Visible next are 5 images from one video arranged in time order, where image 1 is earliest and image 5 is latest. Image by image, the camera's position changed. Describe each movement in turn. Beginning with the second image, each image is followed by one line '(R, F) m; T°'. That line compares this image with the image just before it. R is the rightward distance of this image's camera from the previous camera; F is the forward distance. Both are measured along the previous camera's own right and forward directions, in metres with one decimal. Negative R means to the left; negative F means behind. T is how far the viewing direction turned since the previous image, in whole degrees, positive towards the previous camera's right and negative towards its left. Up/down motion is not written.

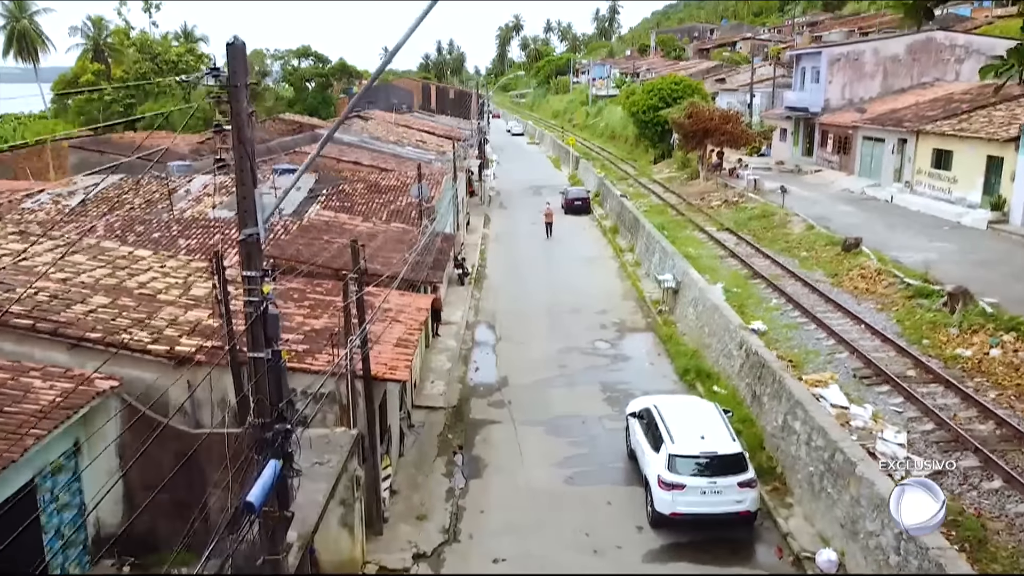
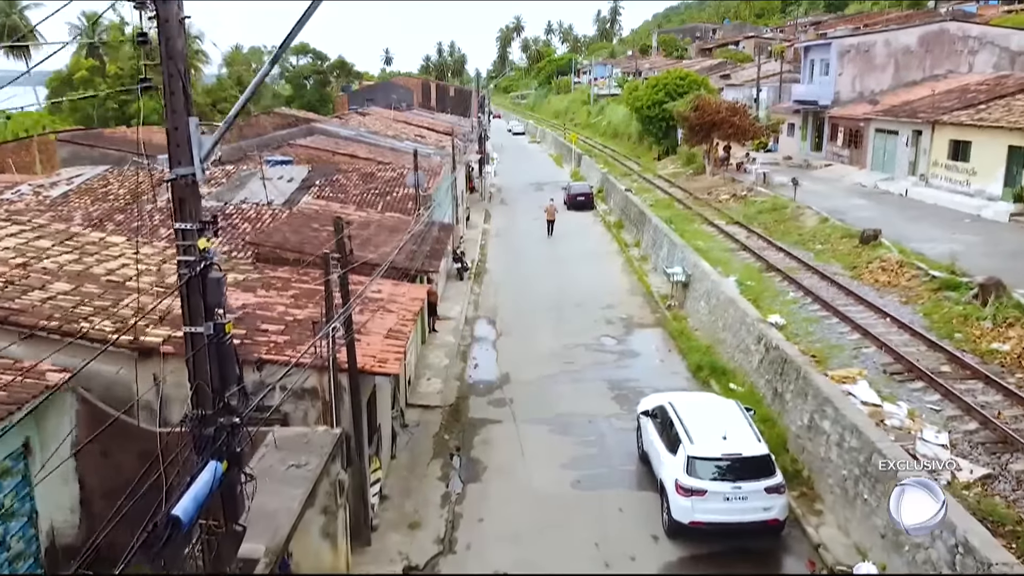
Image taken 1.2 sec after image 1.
(0.0, +1.2) m; 0°
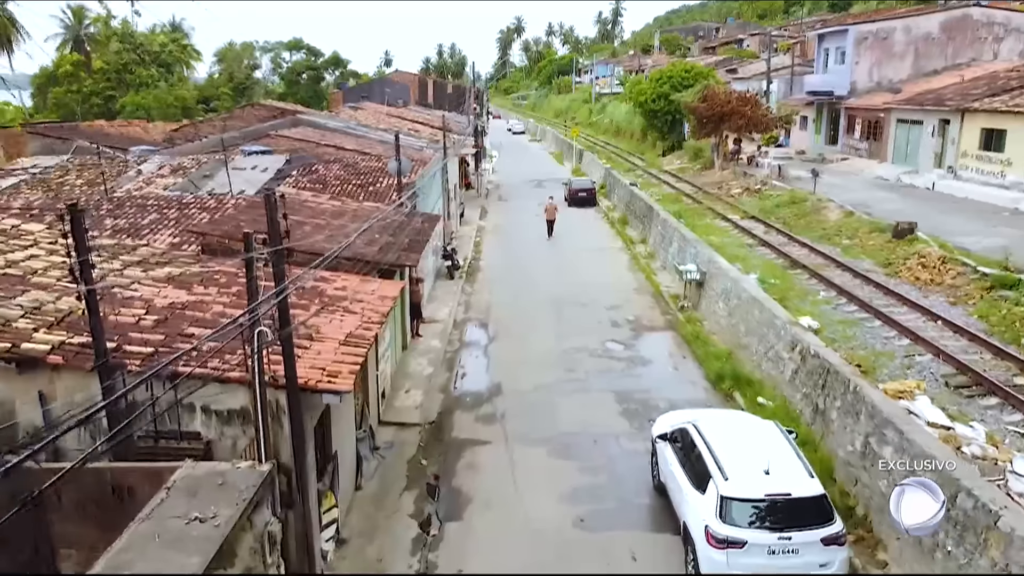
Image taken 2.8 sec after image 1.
(+0.2, +2.3) m; 0°
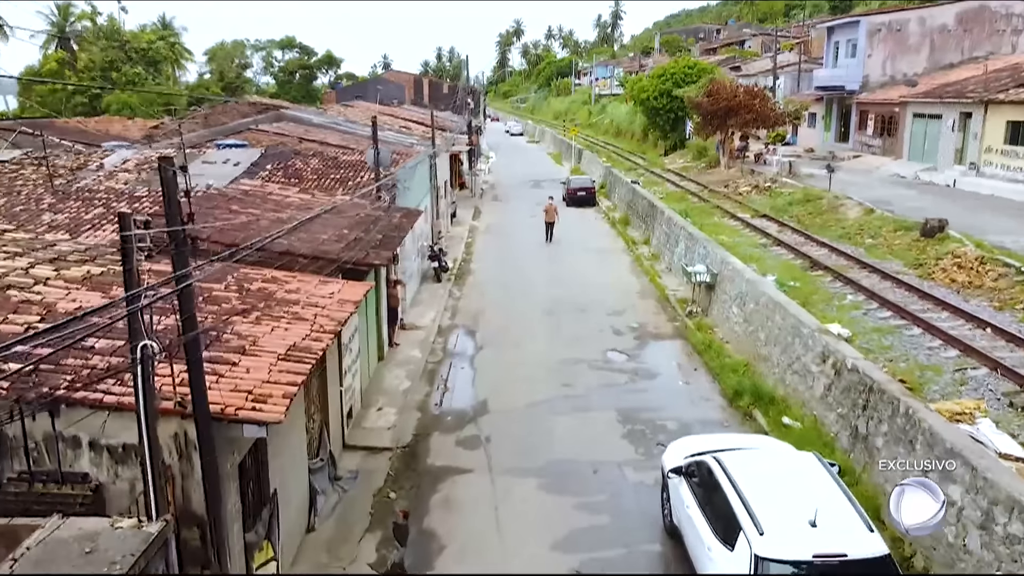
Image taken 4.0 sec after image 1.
(+0.2, +1.9) m; 0°
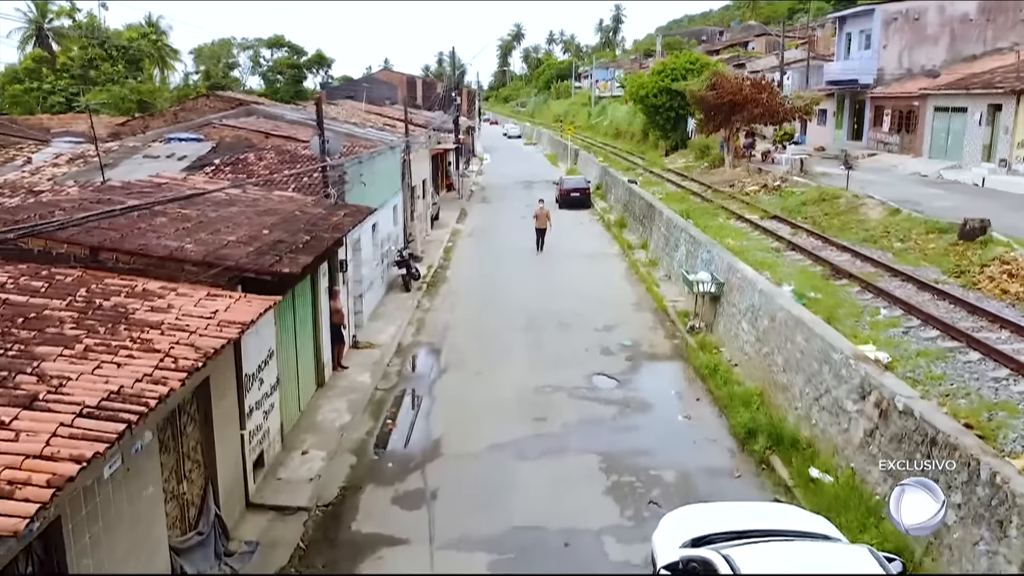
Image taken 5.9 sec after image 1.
(+0.6, +2.6) m; 0°
